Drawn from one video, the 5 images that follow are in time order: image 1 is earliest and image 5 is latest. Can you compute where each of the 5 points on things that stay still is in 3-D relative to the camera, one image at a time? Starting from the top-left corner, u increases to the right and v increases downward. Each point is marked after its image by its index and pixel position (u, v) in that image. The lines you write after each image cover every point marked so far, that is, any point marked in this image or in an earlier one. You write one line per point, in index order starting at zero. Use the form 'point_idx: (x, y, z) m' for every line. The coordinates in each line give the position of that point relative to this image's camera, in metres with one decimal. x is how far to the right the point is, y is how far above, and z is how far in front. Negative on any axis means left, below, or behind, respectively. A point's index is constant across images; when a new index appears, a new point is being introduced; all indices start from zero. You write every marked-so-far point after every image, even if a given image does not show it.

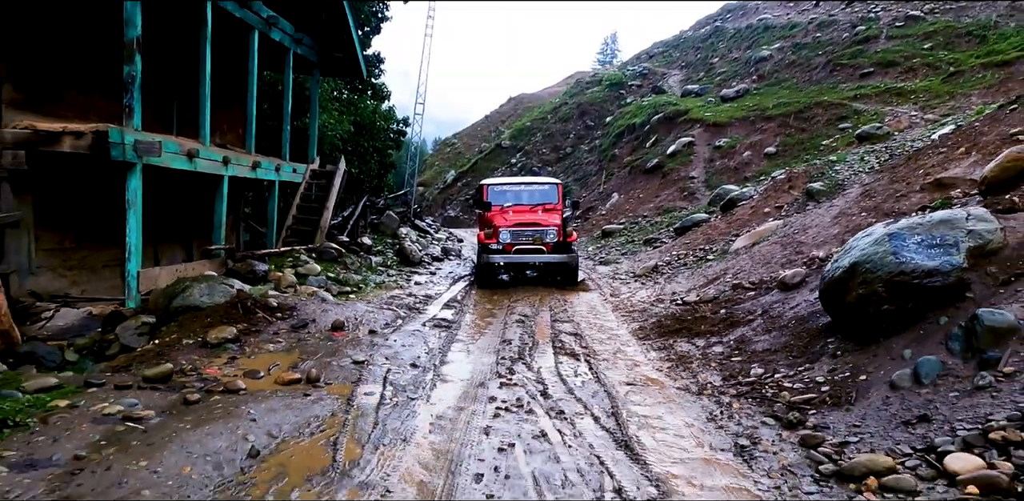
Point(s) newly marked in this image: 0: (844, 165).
0: (+7.5, +1.8, +15.1) m
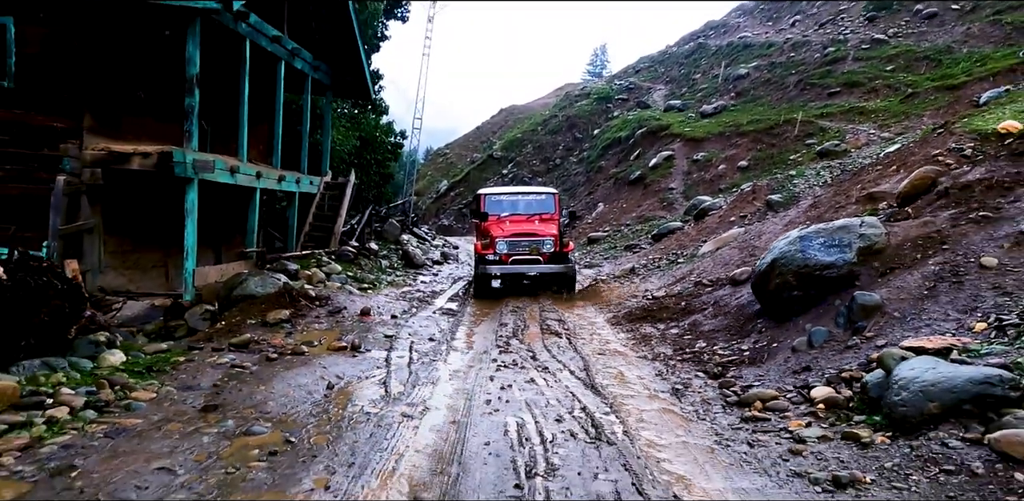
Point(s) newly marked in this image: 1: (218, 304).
0: (+7.3, +1.7, +17.0) m
1: (-3.8, -0.7, +8.9) m
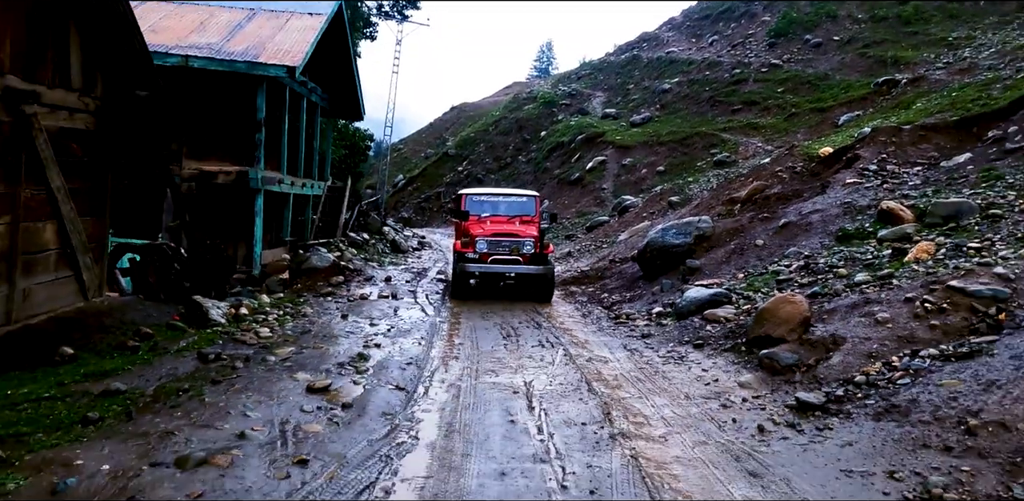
0: (+6.1, +2.1, +22.3) m
1: (-4.4, -0.5, +13.4) m
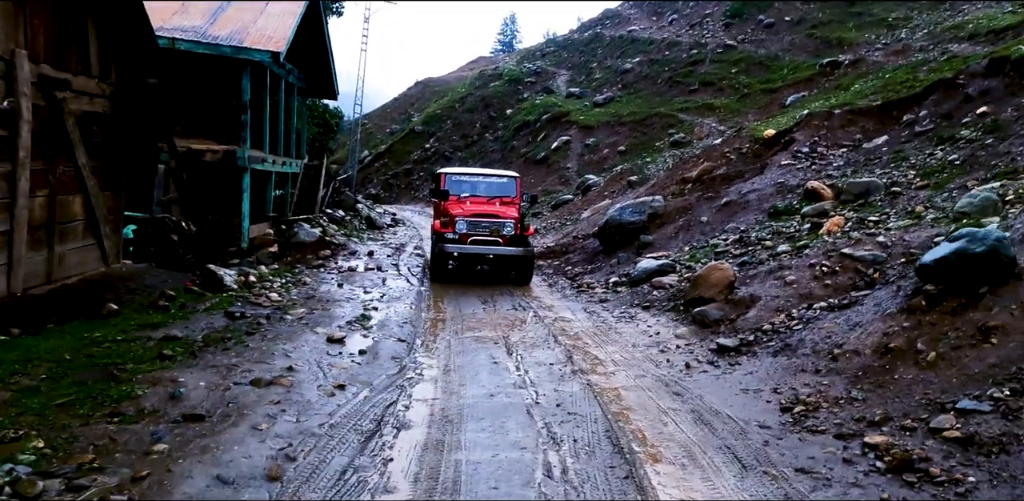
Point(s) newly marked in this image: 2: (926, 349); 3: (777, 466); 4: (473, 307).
0: (+5.0, +3.0, +23.9) m
1: (-5.0, +0.1, +14.5) m
2: (+3.3, -0.8, +5.4) m
3: (+1.7, -1.4, +4.3) m
4: (-0.6, -0.8, +10.0) m
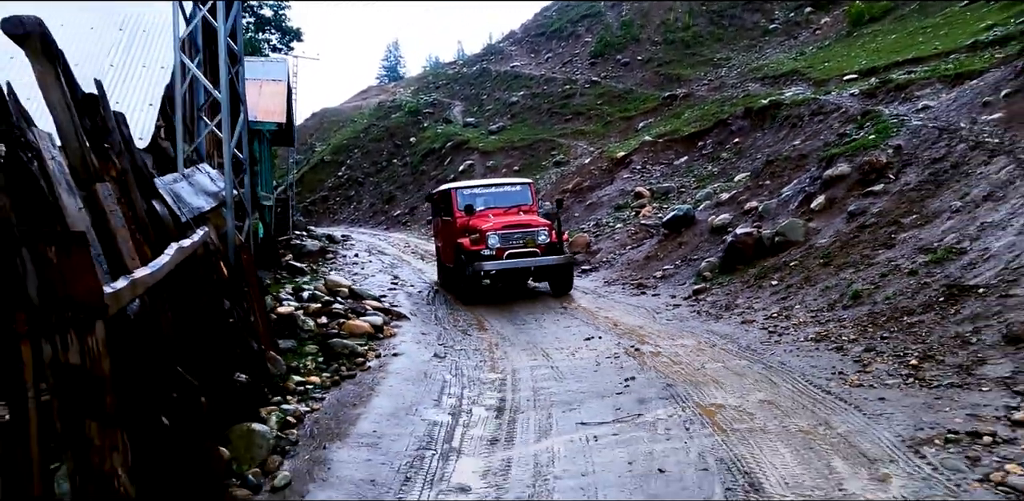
0: (+1.3, +3.3, +31.8) m
1: (-6.8, -0.1, +20.9) m
2: (+2.9, -0.1, +13.3) m
3: (+1.5, -0.7, +11.9) m
4: (-1.7, -0.5, +17.1) m
